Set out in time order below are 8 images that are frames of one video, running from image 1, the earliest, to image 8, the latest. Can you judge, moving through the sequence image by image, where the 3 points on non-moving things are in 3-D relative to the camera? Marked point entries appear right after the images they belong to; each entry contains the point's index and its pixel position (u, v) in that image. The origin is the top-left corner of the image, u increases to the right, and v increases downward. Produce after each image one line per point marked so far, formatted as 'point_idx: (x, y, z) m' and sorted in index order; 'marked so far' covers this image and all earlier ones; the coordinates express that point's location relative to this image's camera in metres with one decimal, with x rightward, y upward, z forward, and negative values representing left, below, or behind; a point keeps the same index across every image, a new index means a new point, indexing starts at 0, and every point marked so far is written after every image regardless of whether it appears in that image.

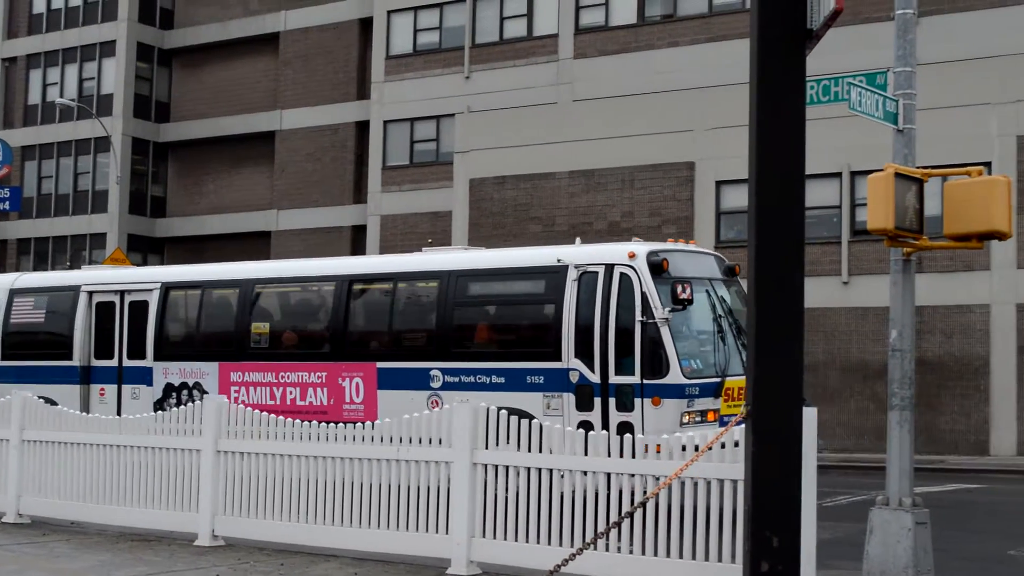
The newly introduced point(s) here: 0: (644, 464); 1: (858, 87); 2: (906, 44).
0: (+0.9, -1.2, +6.4) m
1: (+2.5, +1.4, +6.6) m
2: (+2.9, +1.8, +6.7) m
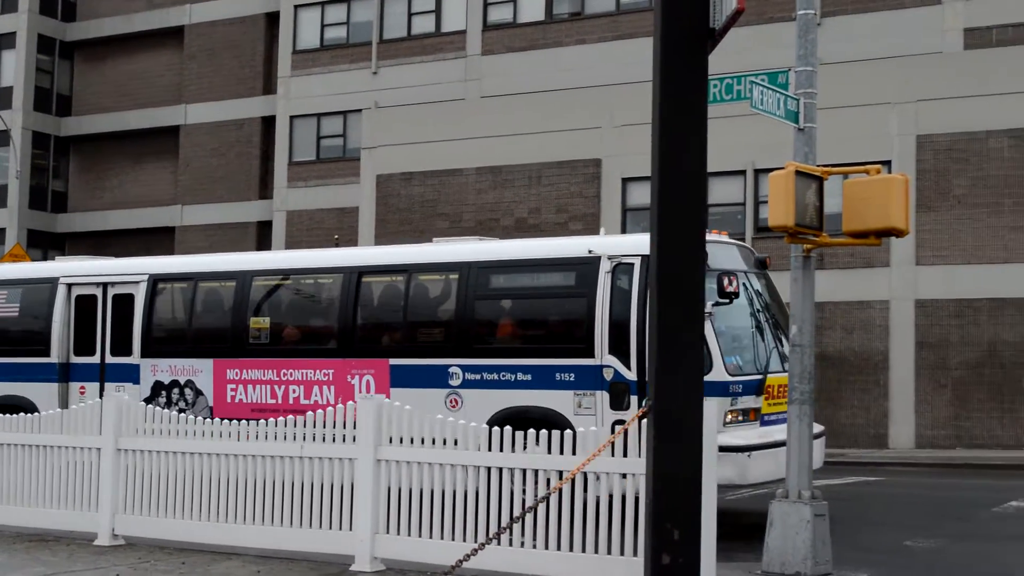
0: (+0.2, -1.2, +6.5) m
1: (+1.8, +1.5, +6.6) m
2: (+2.2, +1.8, +6.8) m
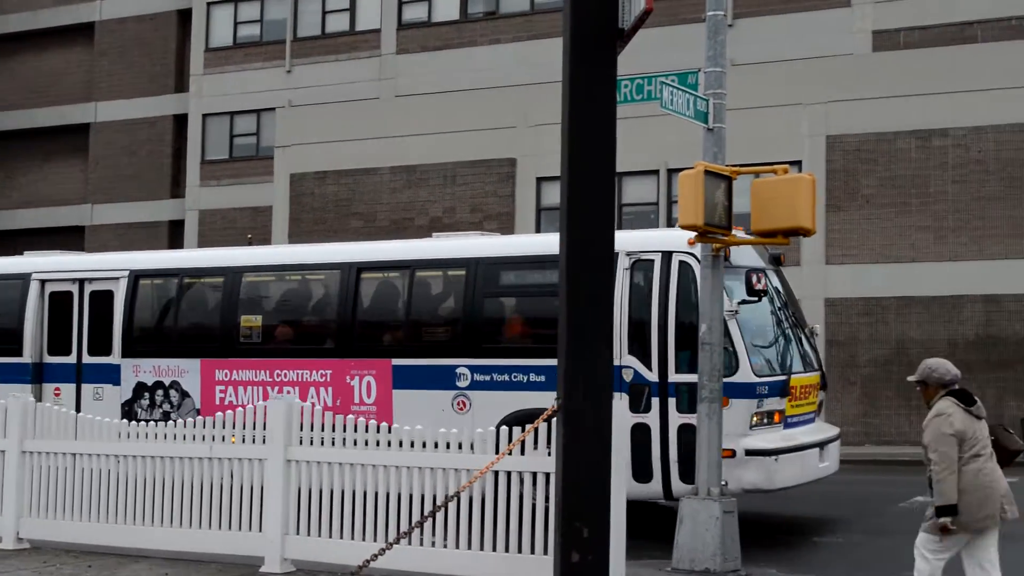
0: (-0.4, -1.2, +6.5) m
1: (+1.2, +1.5, +6.7) m
2: (+1.5, +1.8, +6.9) m
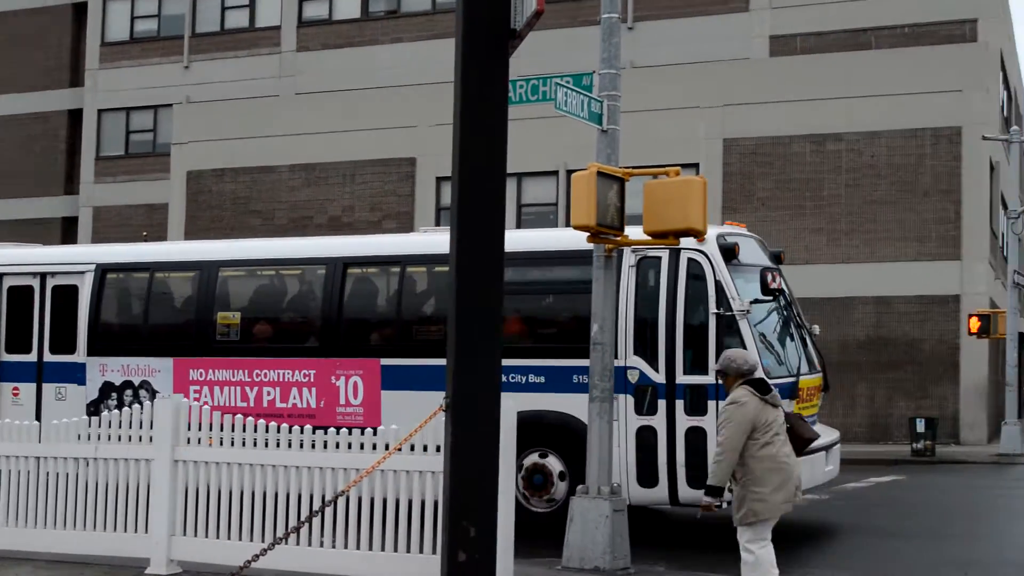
0: (-1.2, -1.2, +6.4) m
1: (+0.4, +1.5, +6.7) m
2: (+0.7, +1.8, +6.9) m
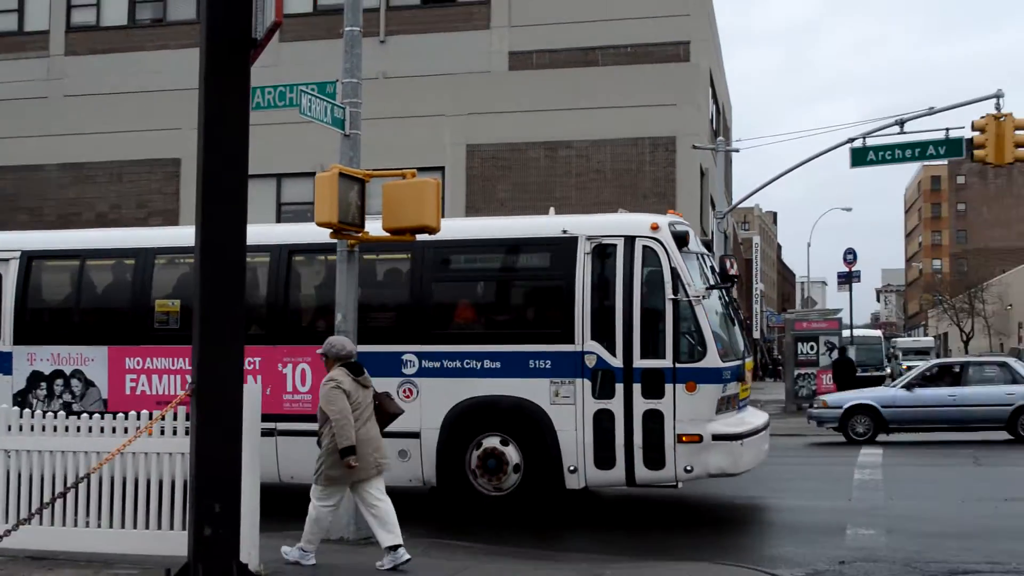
0: (-3.2, -1.1, +6.9) m
1: (-1.6, +1.5, +7.3) m
2: (-1.3, +1.9, +7.5) m
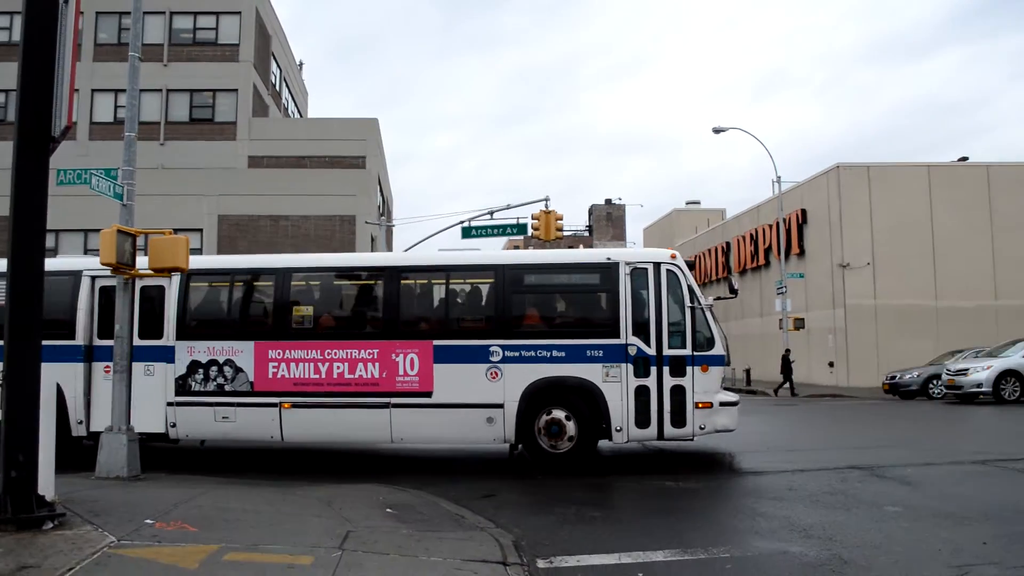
0: (-6.5, -1.2, +10.6) m
1: (-5.0, +1.4, +11.4) m
2: (-4.8, +1.7, +11.8) m
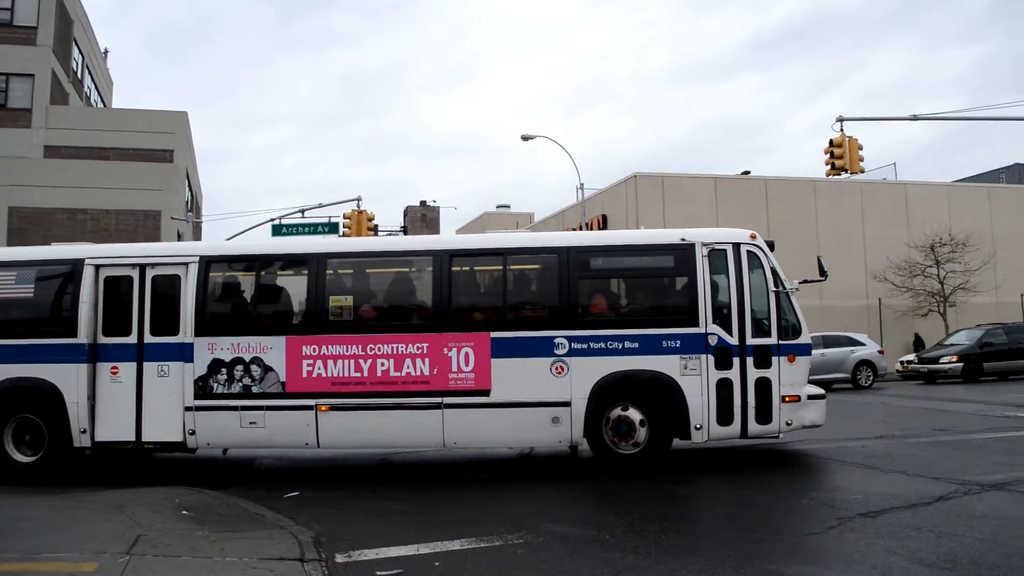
0: (-8.7, -1.0, +9.4) m
1: (-7.3, +1.5, +10.6) m
2: (-7.1, +1.8, +10.9) m
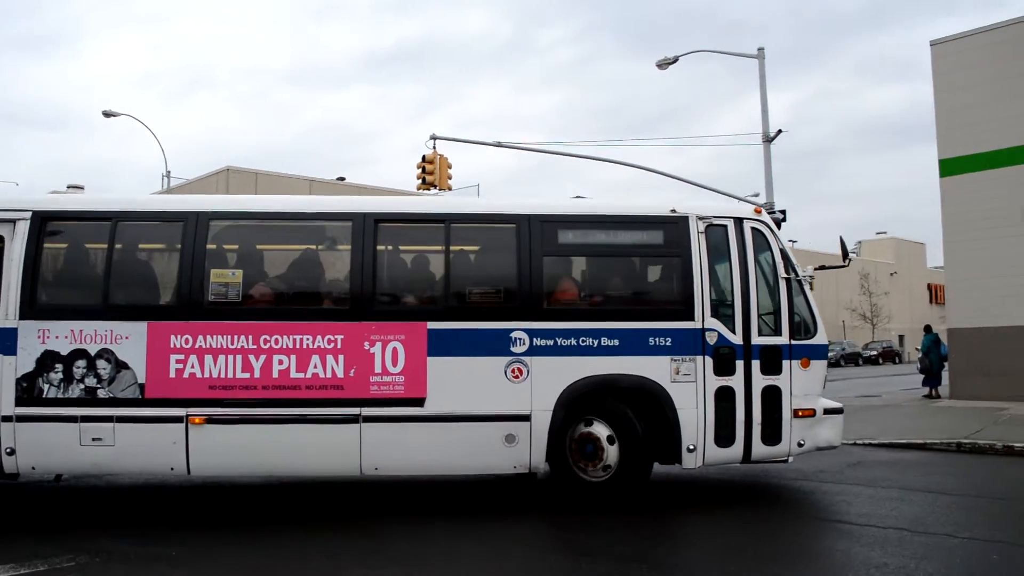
0: (-11.8, -0.5, +4.6) m
1: (-11.0, +2.0, +6.3) m
2: (-10.9, +2.3, +6.7) m
